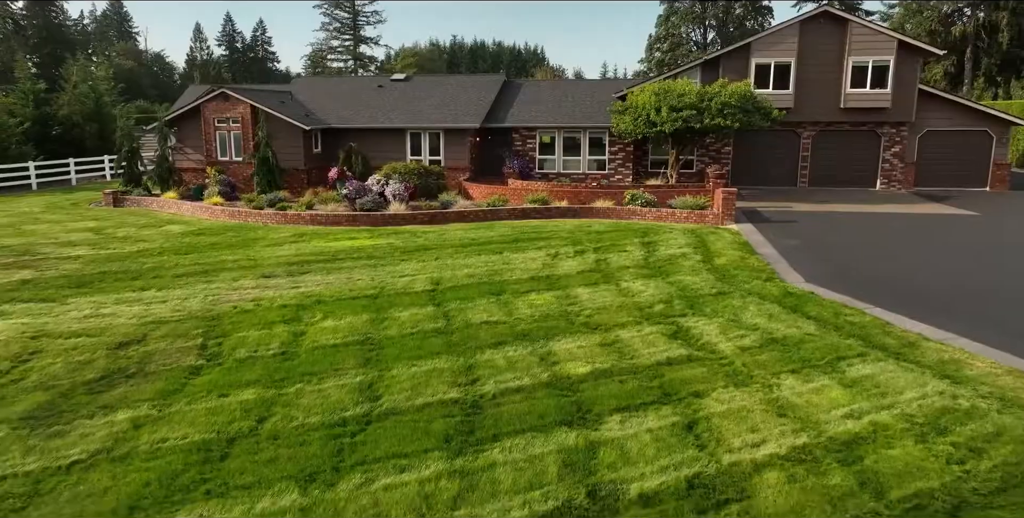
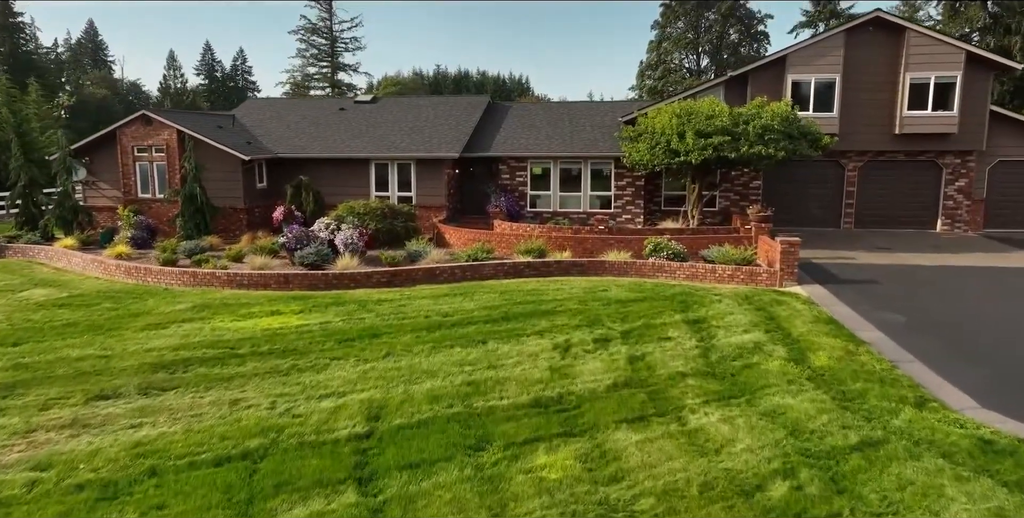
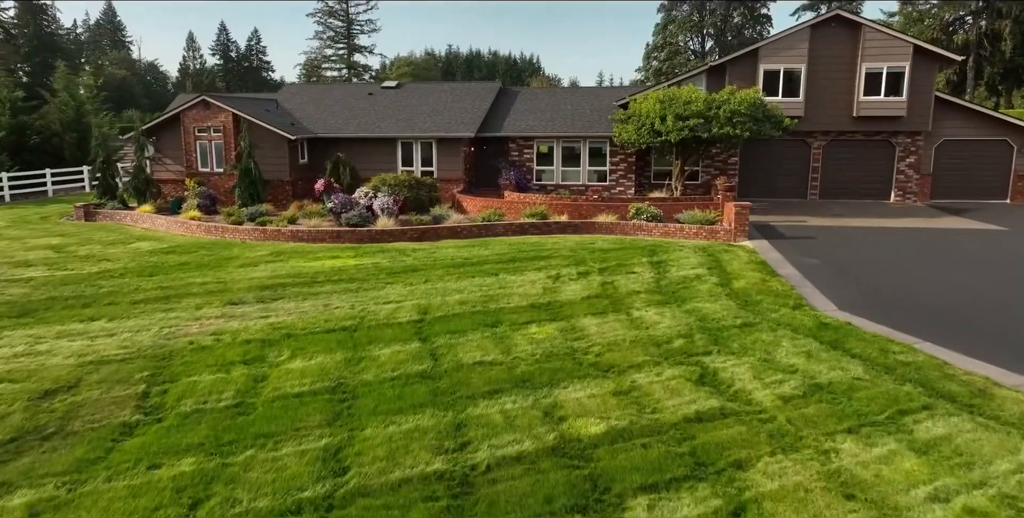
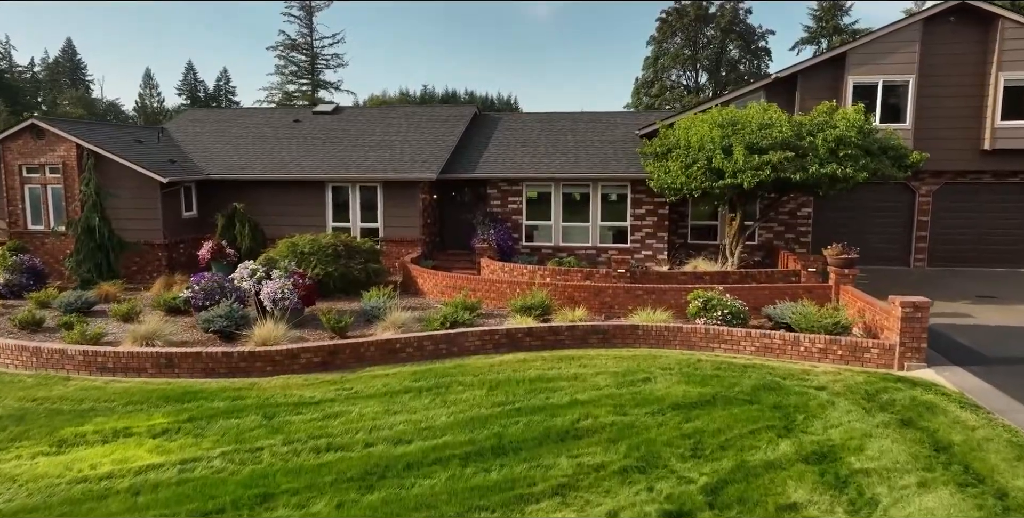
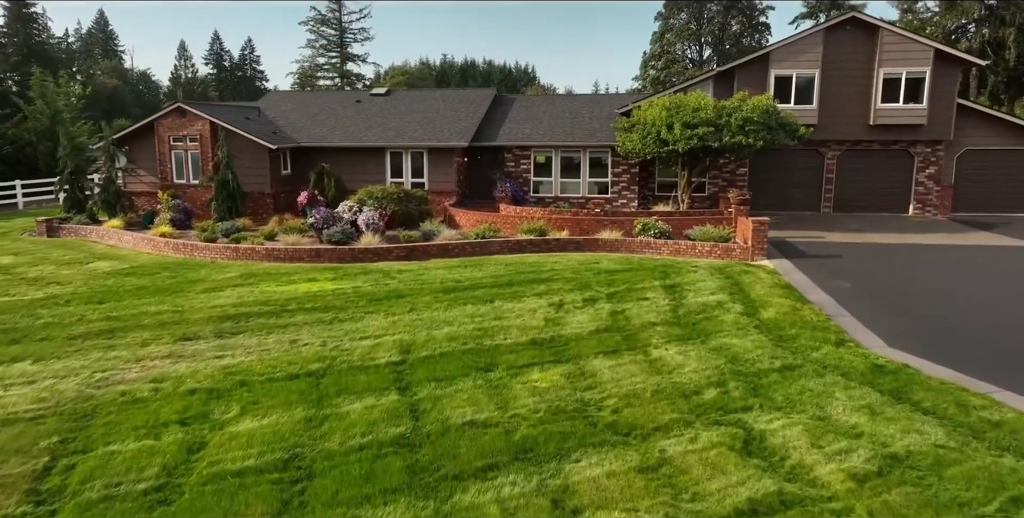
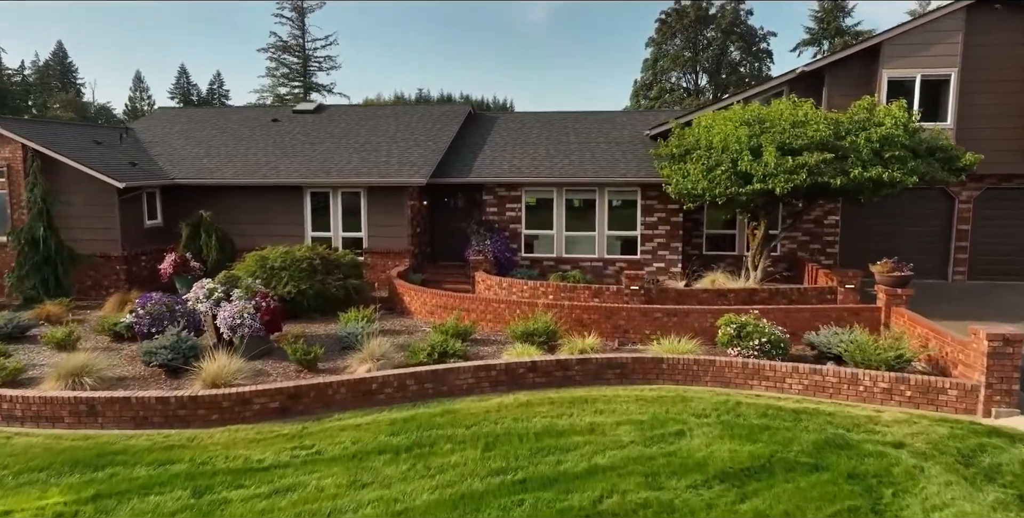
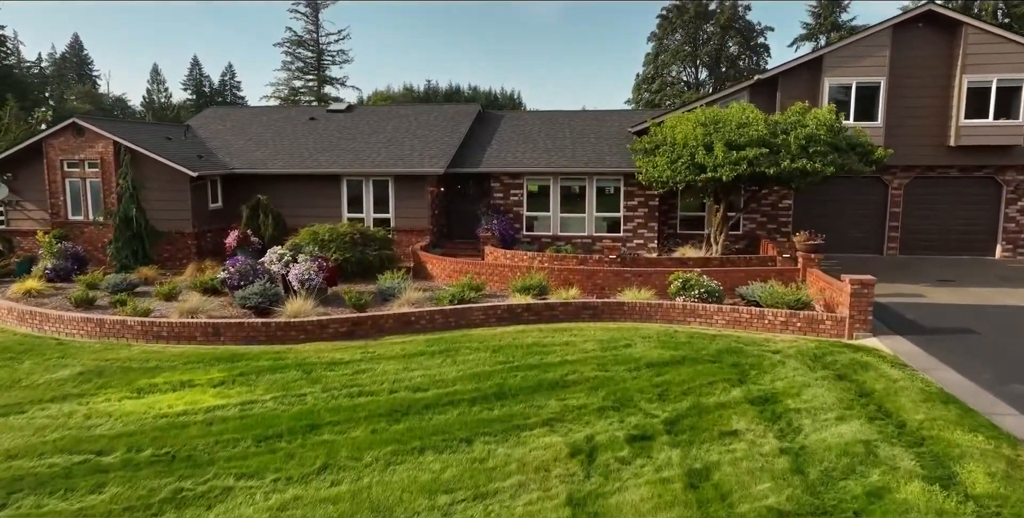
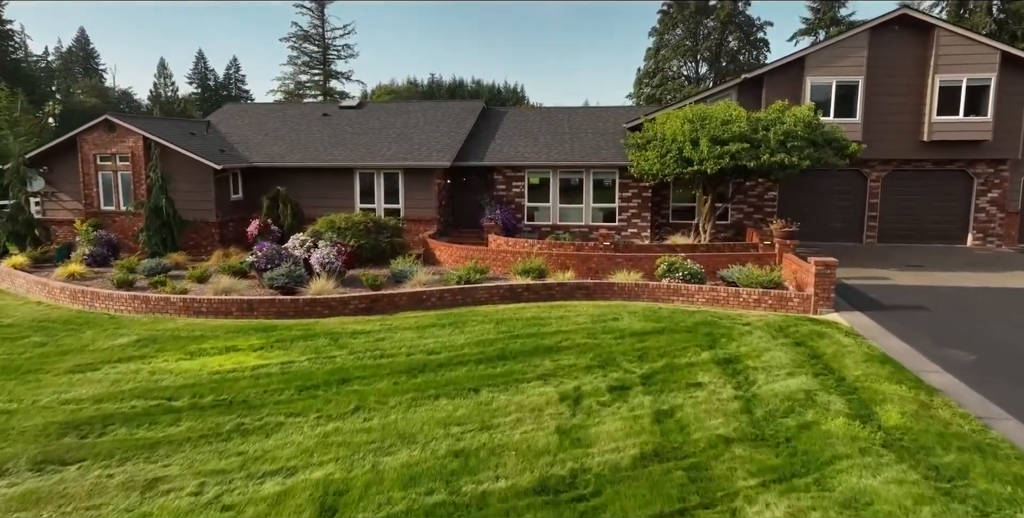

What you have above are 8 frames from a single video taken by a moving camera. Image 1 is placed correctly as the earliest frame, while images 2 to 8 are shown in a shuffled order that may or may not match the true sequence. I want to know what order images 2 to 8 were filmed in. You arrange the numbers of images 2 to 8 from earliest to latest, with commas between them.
3, 5, 2, 8, 7, 4, 6
